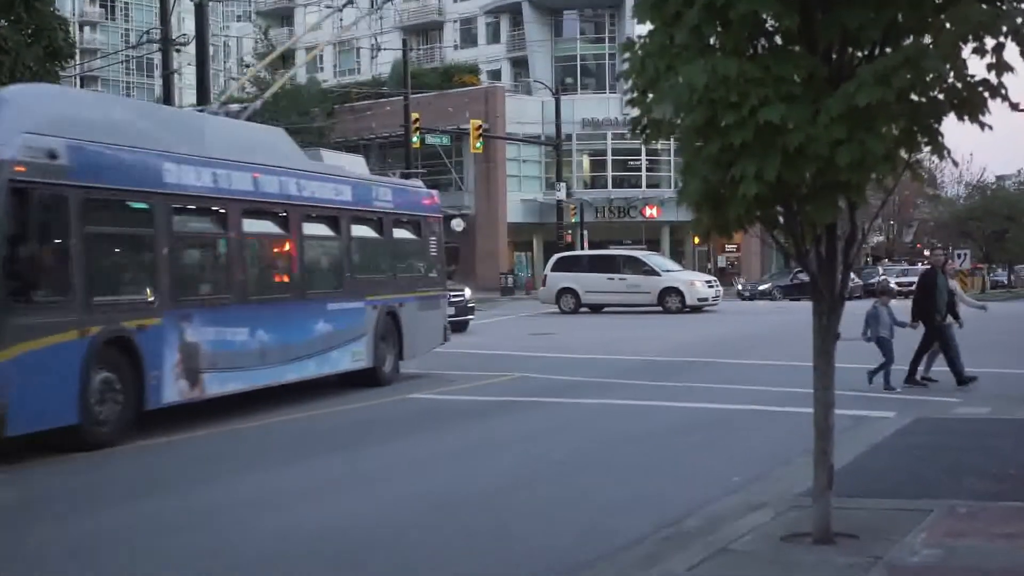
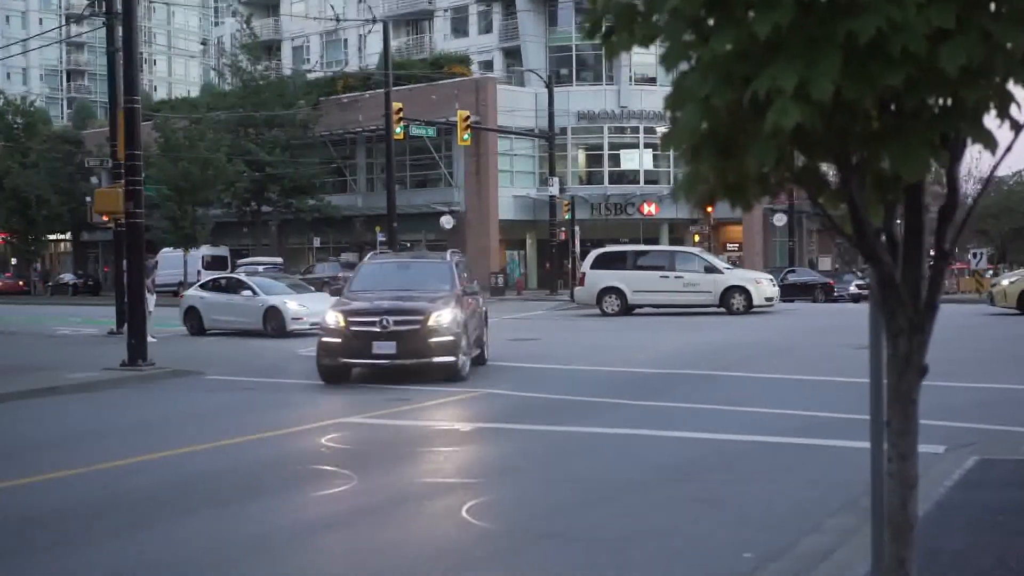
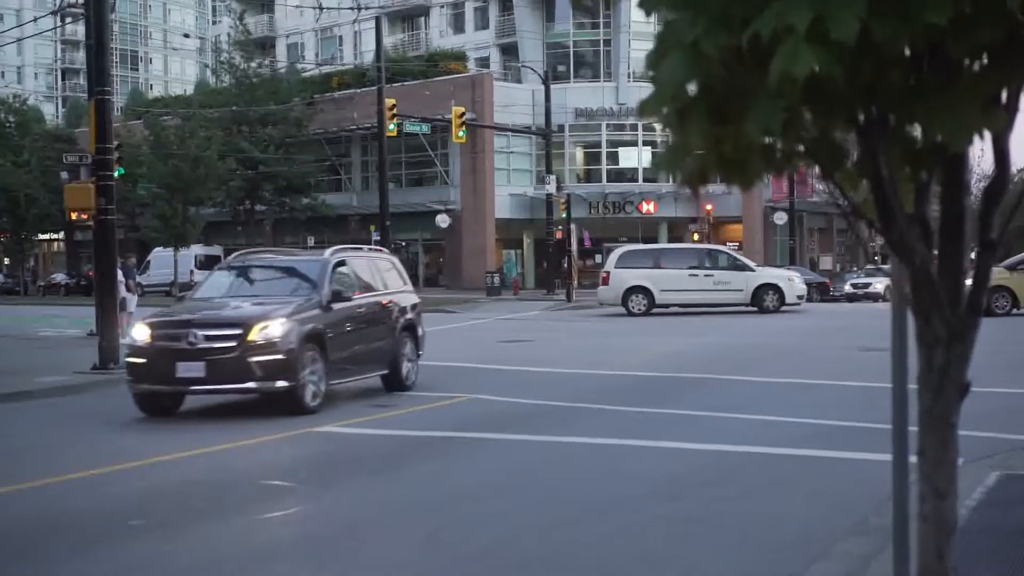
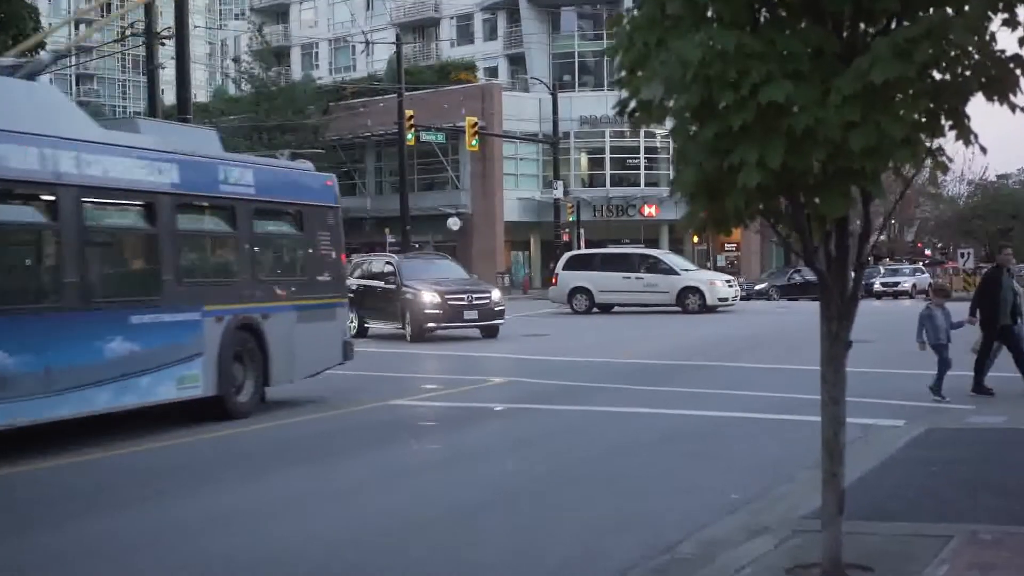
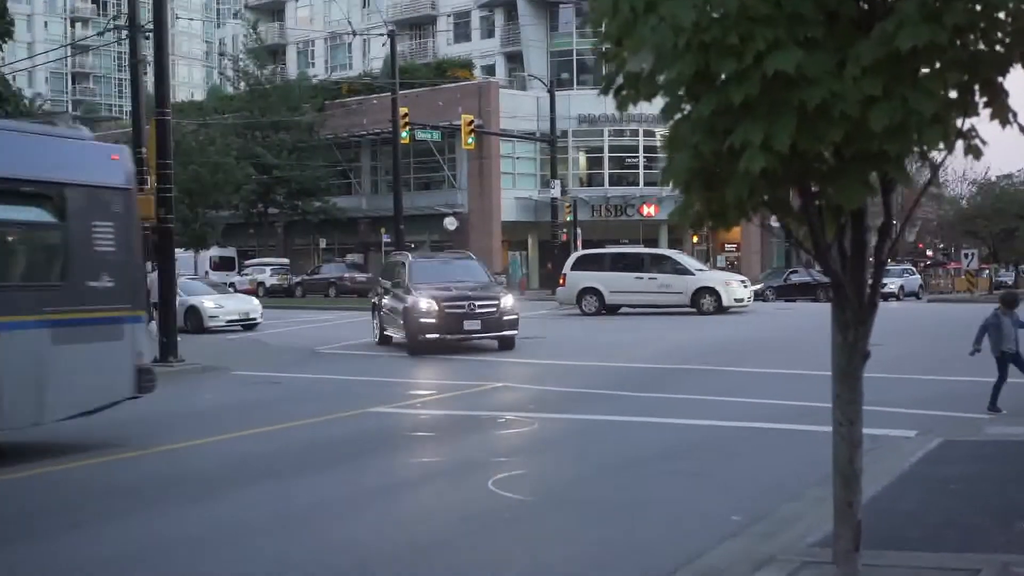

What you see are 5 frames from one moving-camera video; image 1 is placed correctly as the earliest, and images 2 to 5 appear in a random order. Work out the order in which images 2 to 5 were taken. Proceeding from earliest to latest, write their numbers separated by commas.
4, 5, 2, 3
